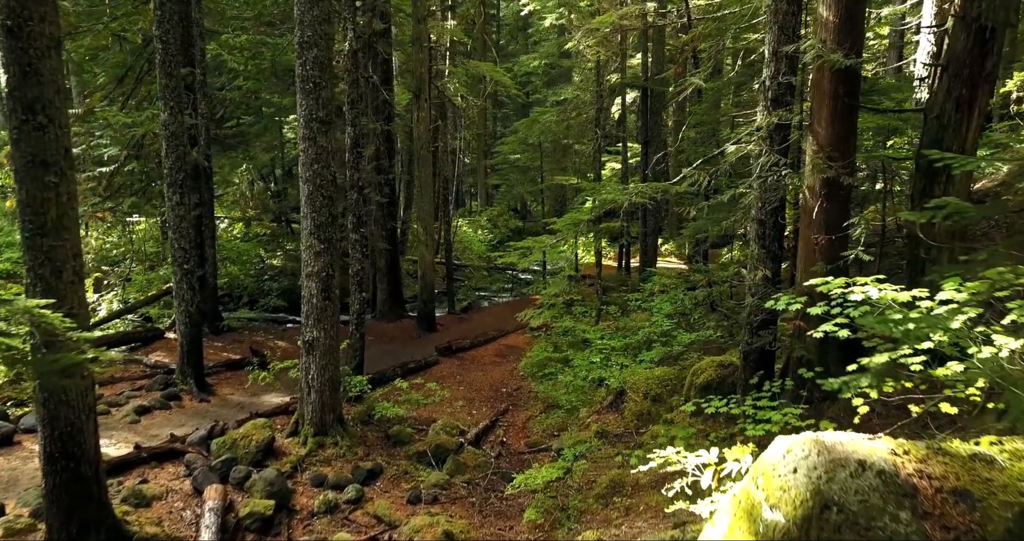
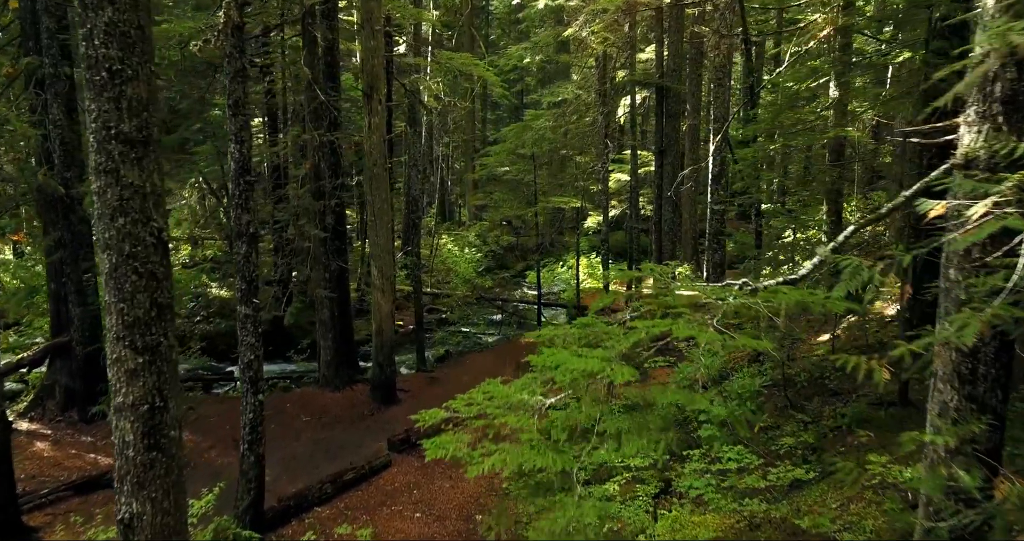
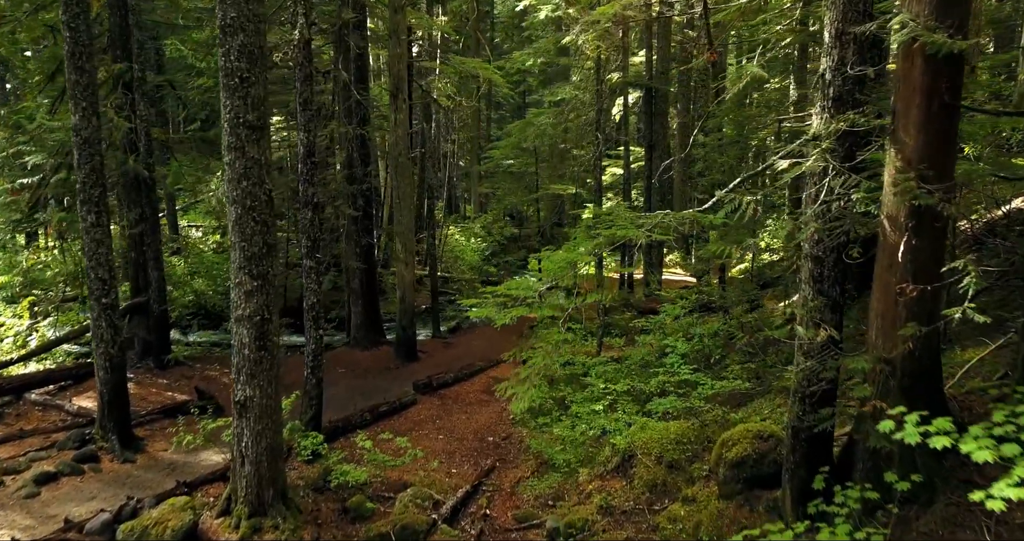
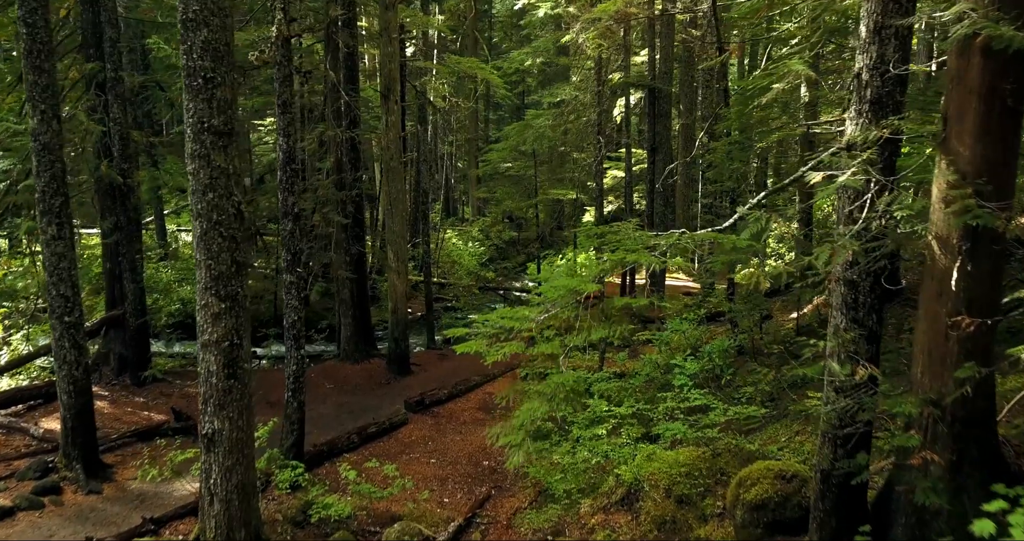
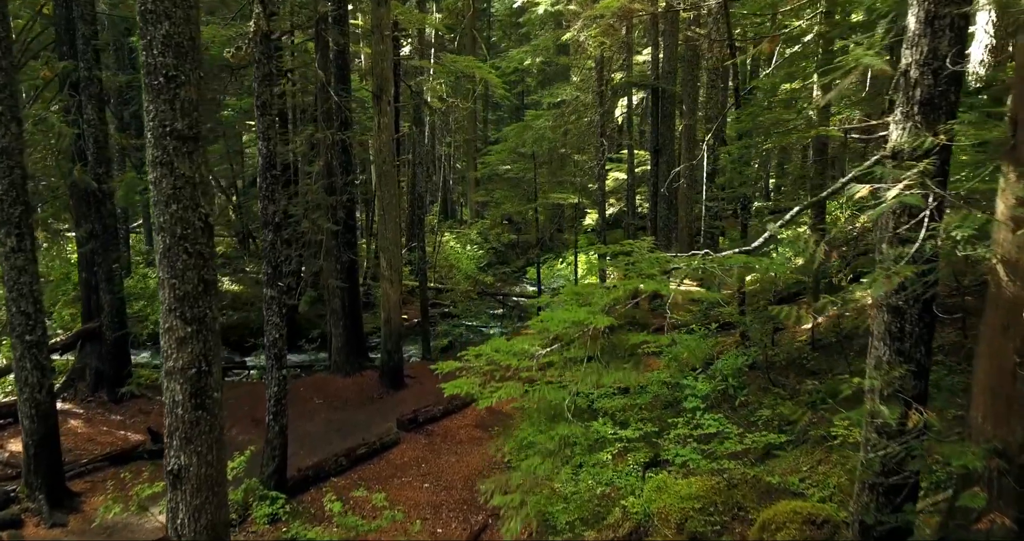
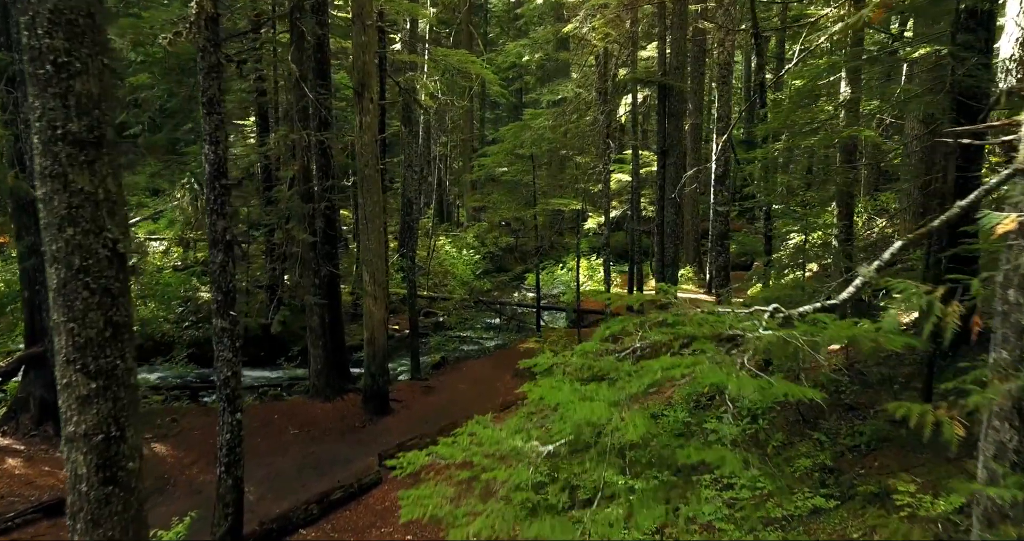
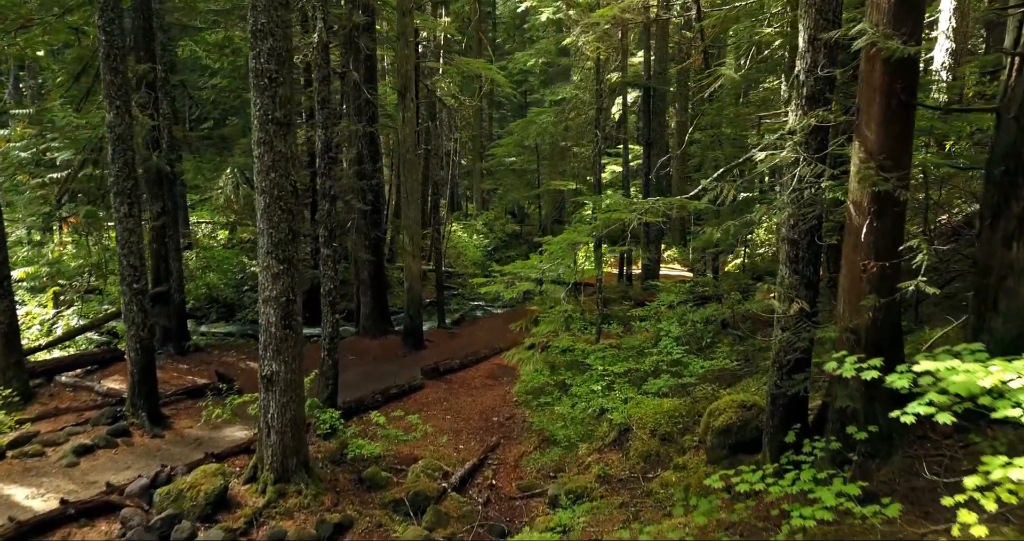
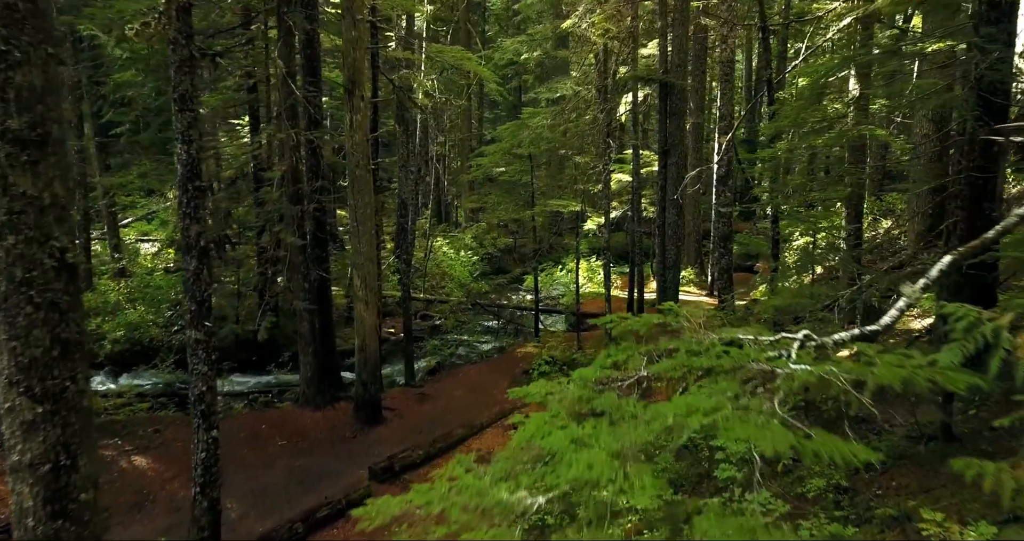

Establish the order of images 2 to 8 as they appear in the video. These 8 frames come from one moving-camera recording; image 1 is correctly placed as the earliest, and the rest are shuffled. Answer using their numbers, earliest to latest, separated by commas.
7, 3, 4, 5, 2, 6, 8
